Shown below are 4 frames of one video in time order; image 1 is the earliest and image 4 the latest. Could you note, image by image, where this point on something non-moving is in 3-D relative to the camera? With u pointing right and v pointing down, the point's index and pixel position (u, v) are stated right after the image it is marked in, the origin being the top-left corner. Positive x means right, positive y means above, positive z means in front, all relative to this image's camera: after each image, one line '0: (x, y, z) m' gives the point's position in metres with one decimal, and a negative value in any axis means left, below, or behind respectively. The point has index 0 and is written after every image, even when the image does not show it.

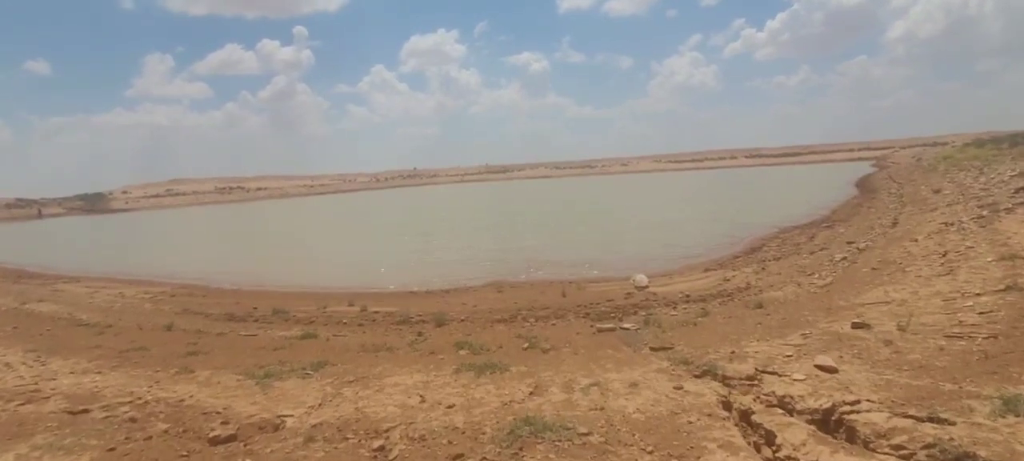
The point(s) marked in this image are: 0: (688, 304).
0: (+5.2, -2.2, +14.5) m
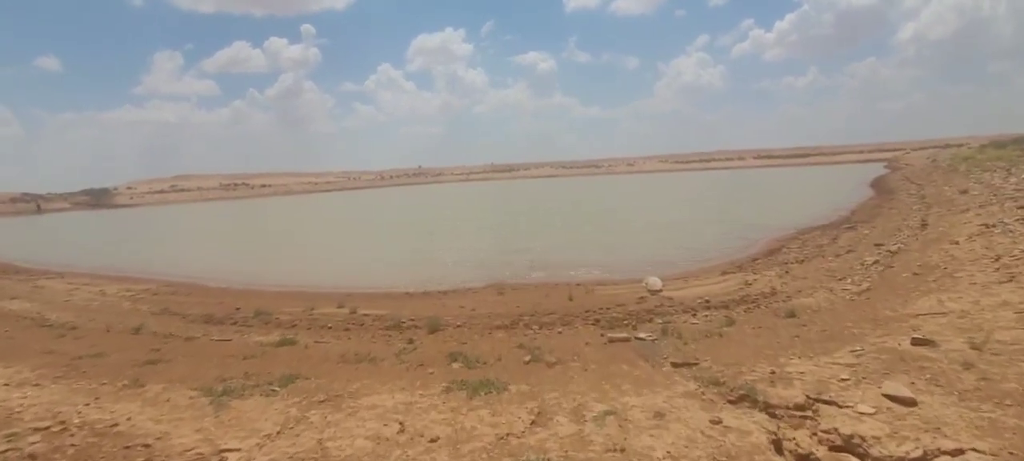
0: (+5.2, -2.2, +13.0) m
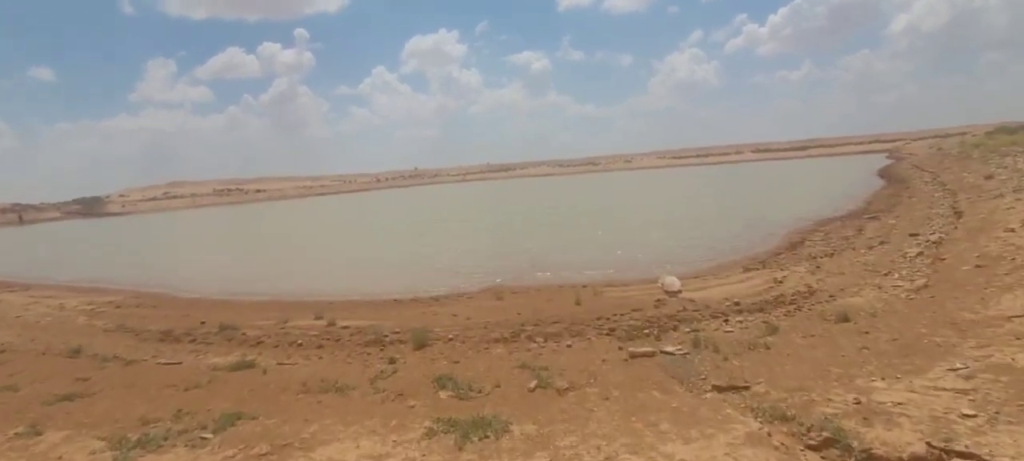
0: (+5.2, -1.9, +11.2) m
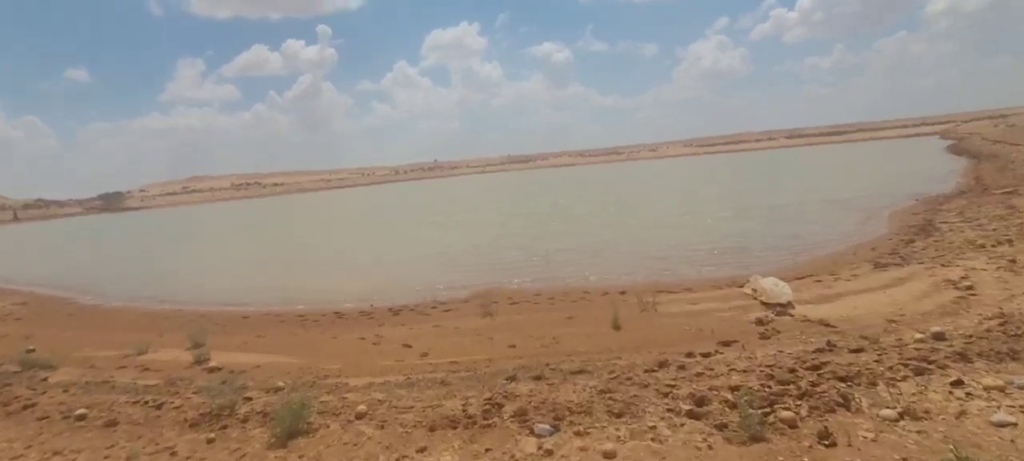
0: (+5.0, -1.5, +5.1) m
